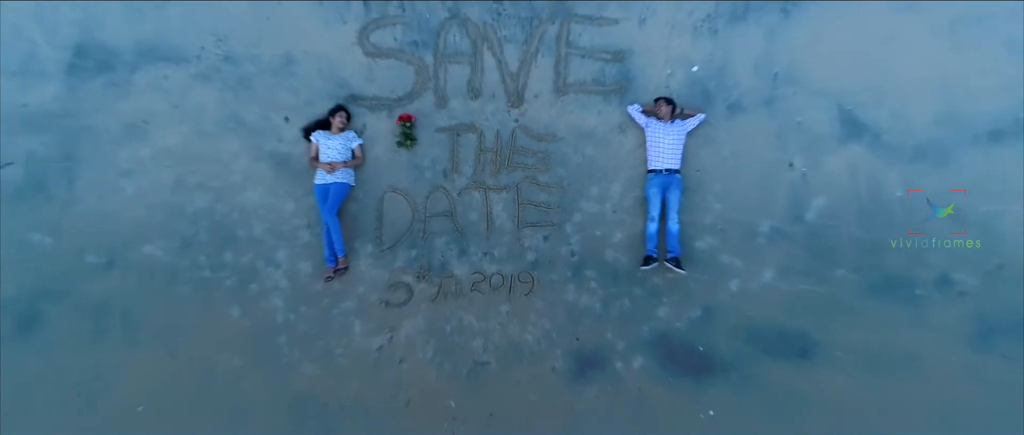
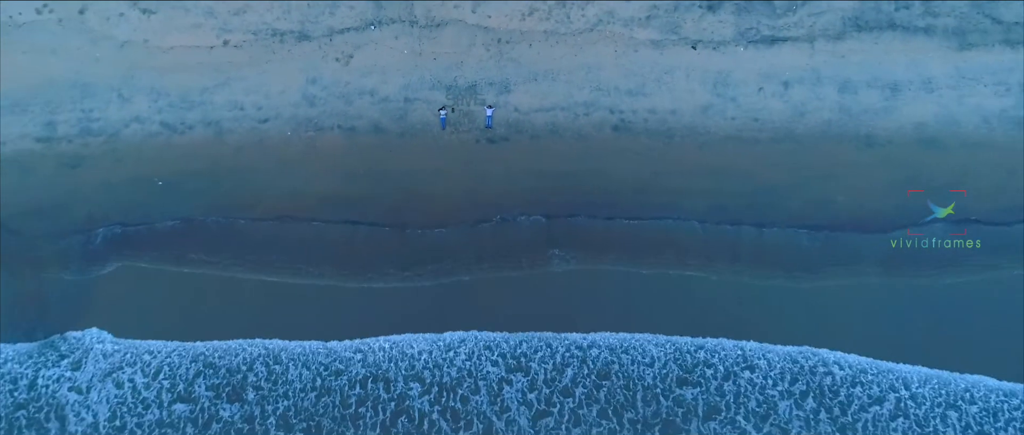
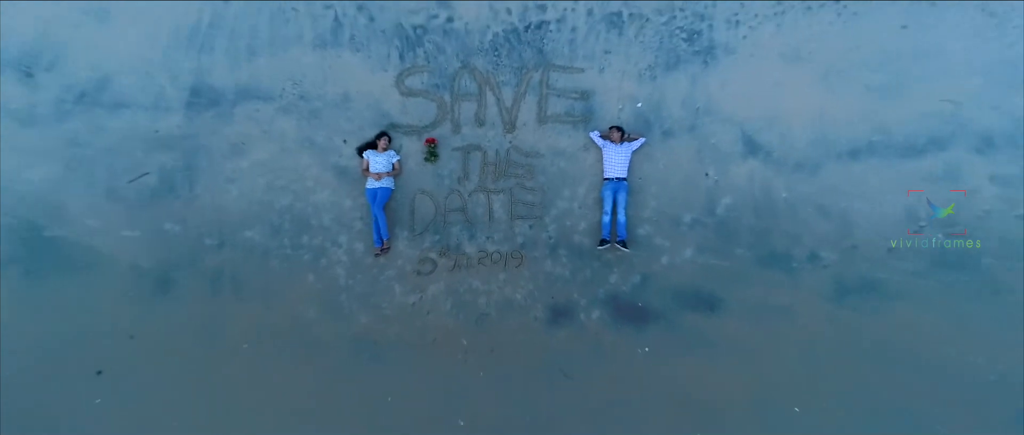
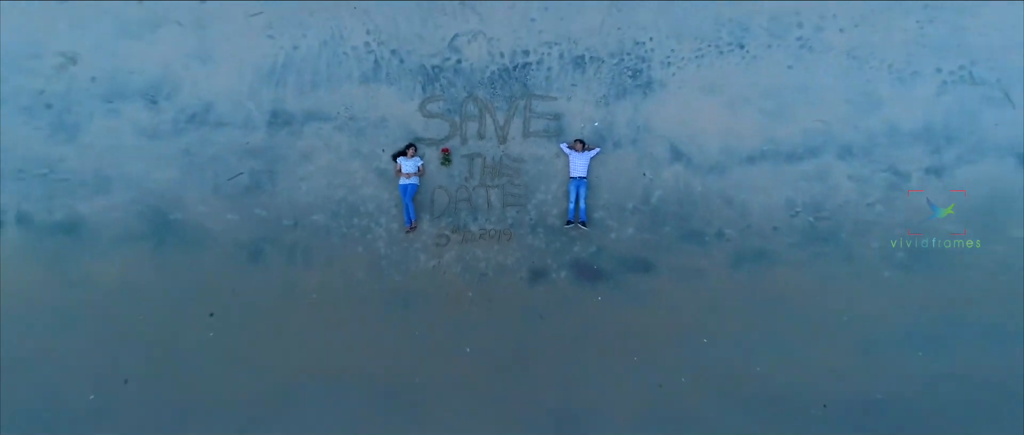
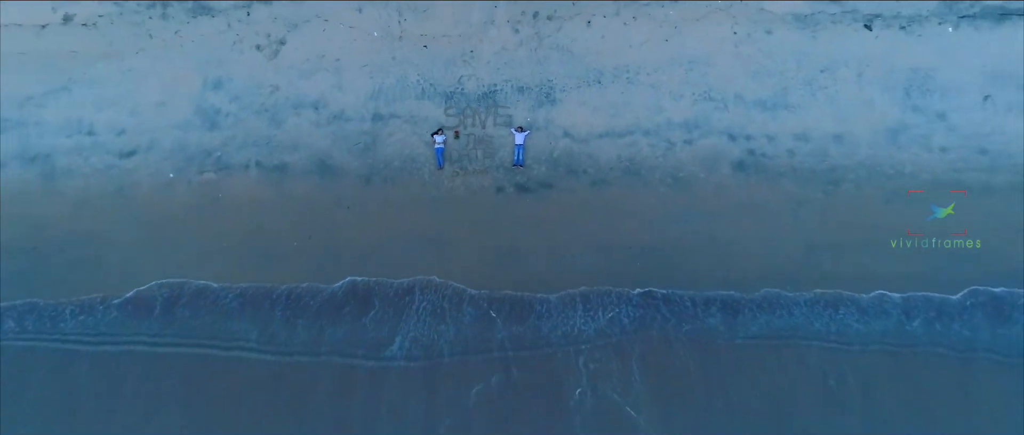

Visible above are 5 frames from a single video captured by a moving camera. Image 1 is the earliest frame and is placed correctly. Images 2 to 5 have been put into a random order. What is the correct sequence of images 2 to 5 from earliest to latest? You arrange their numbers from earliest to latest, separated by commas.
3, 4, 5, 2
